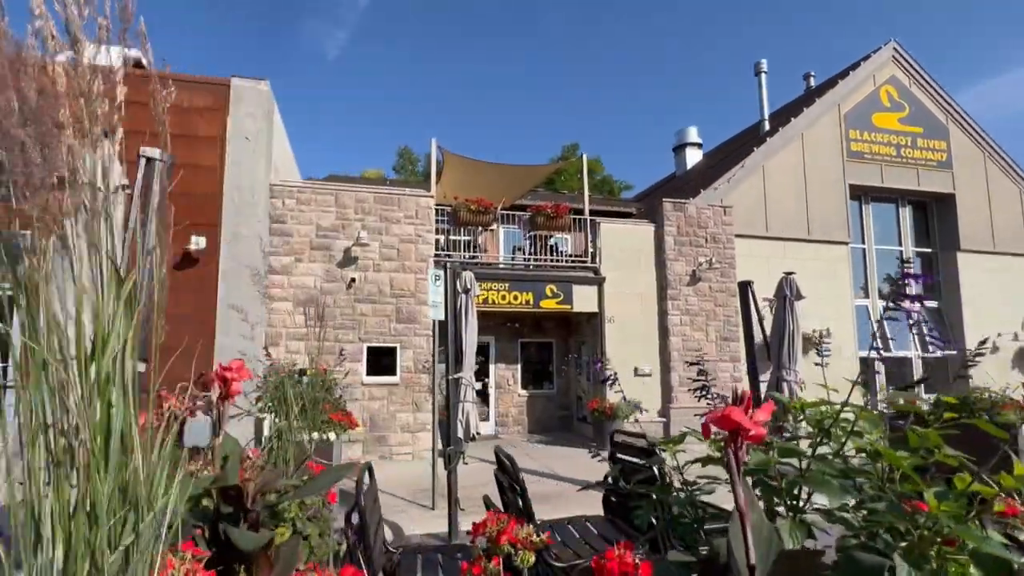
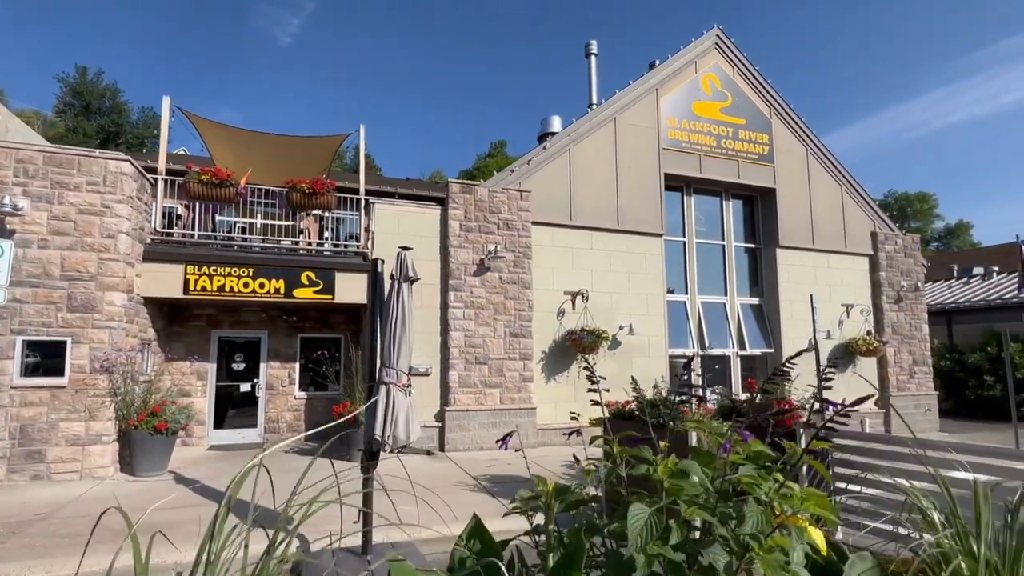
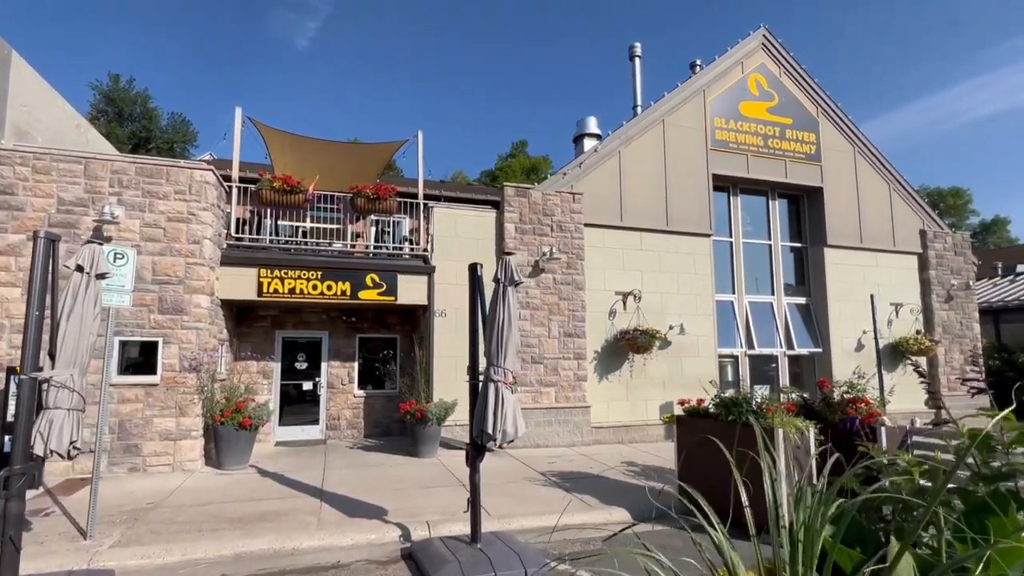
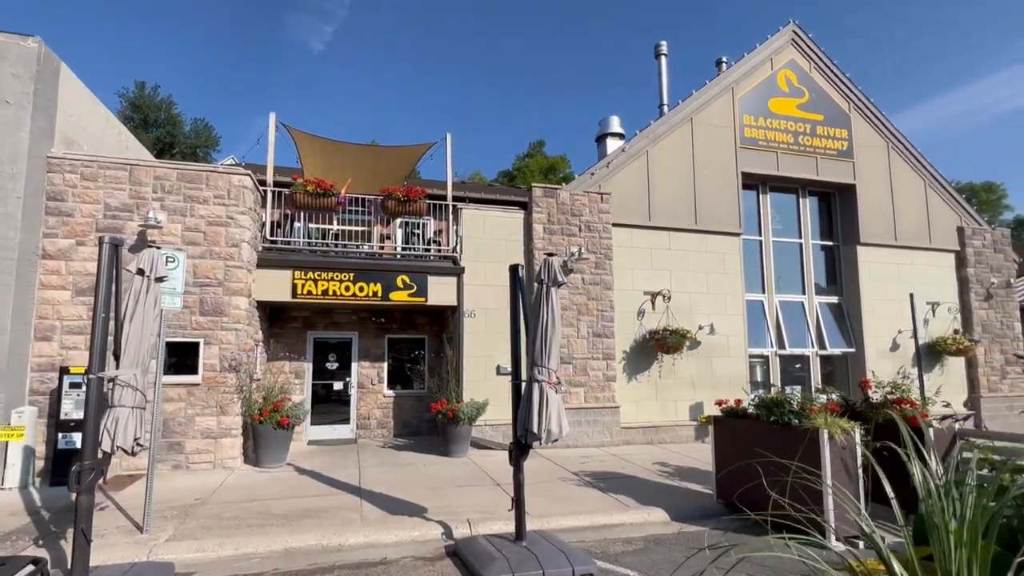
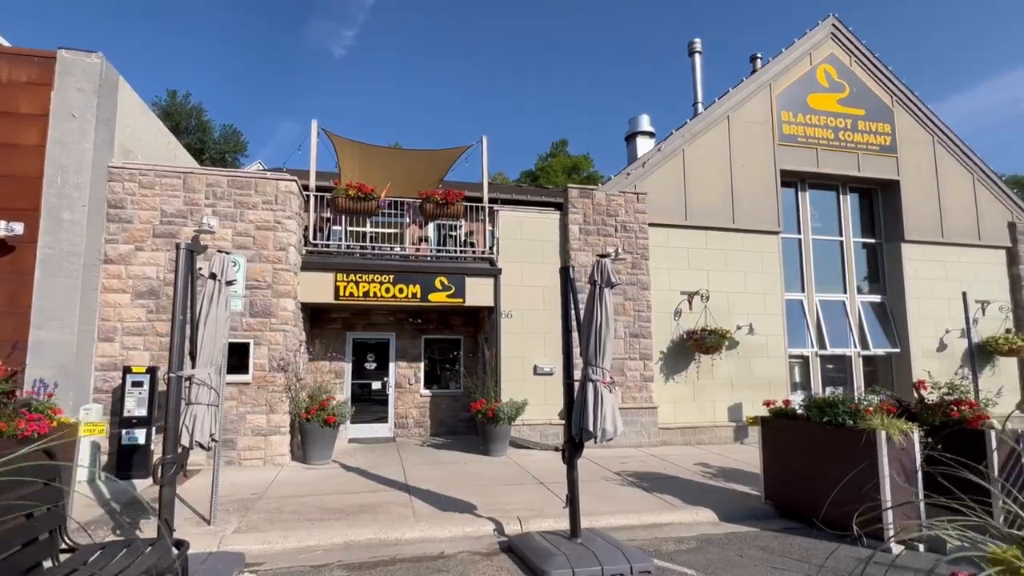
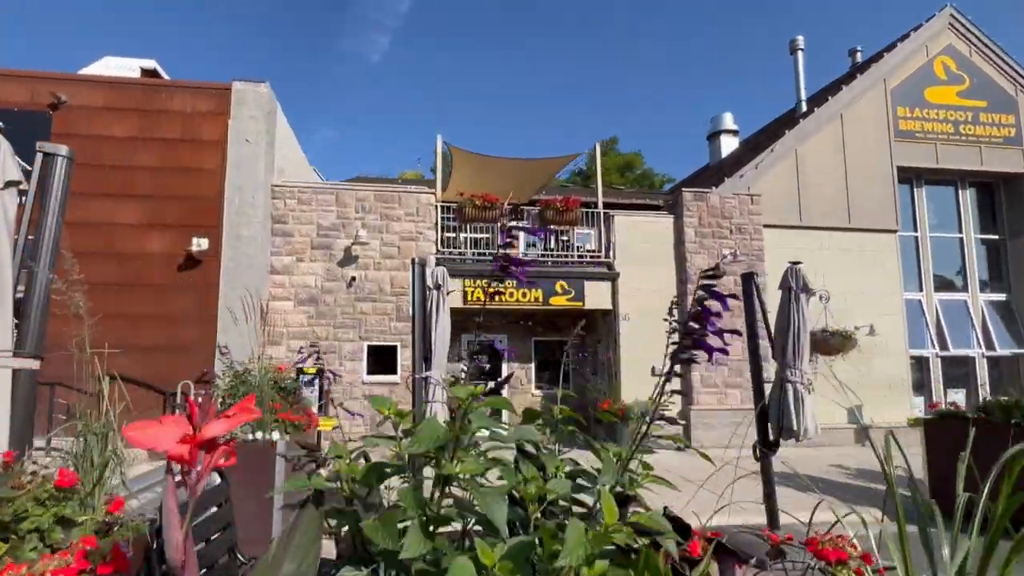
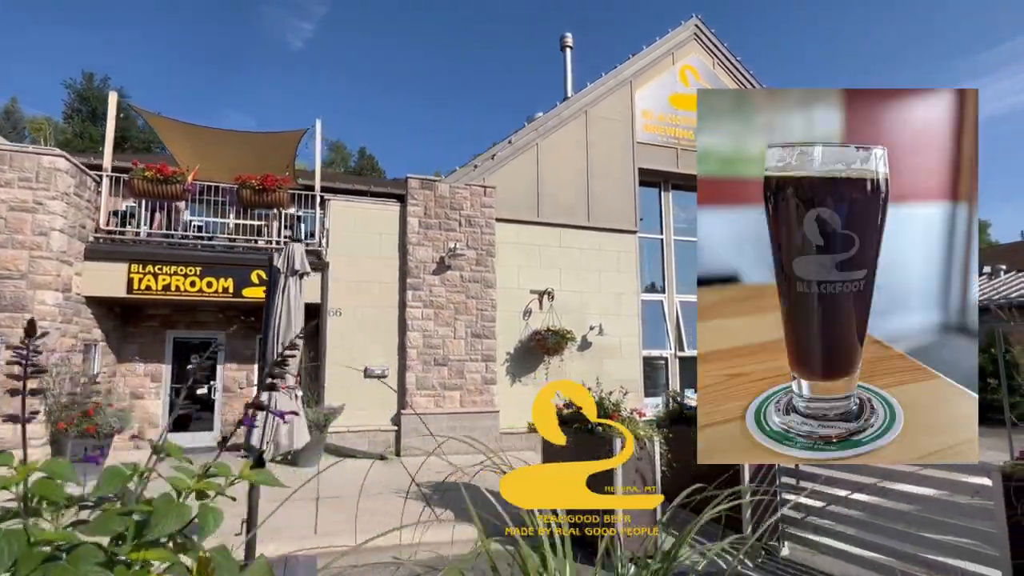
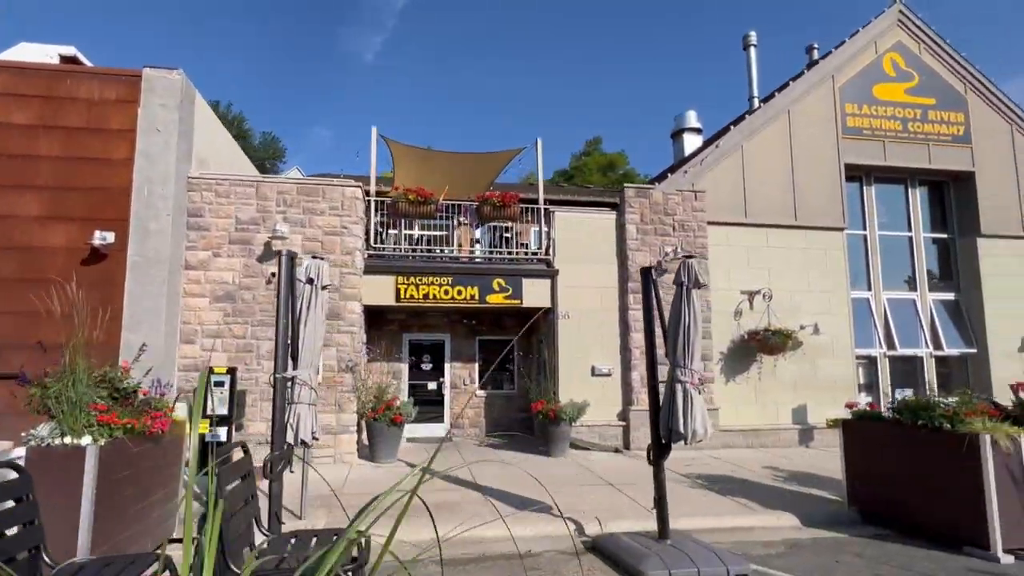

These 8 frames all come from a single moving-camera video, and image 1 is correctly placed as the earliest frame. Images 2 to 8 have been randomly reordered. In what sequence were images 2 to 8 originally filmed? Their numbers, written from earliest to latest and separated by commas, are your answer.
6, 8, 5, 4, 3, 2, 7
